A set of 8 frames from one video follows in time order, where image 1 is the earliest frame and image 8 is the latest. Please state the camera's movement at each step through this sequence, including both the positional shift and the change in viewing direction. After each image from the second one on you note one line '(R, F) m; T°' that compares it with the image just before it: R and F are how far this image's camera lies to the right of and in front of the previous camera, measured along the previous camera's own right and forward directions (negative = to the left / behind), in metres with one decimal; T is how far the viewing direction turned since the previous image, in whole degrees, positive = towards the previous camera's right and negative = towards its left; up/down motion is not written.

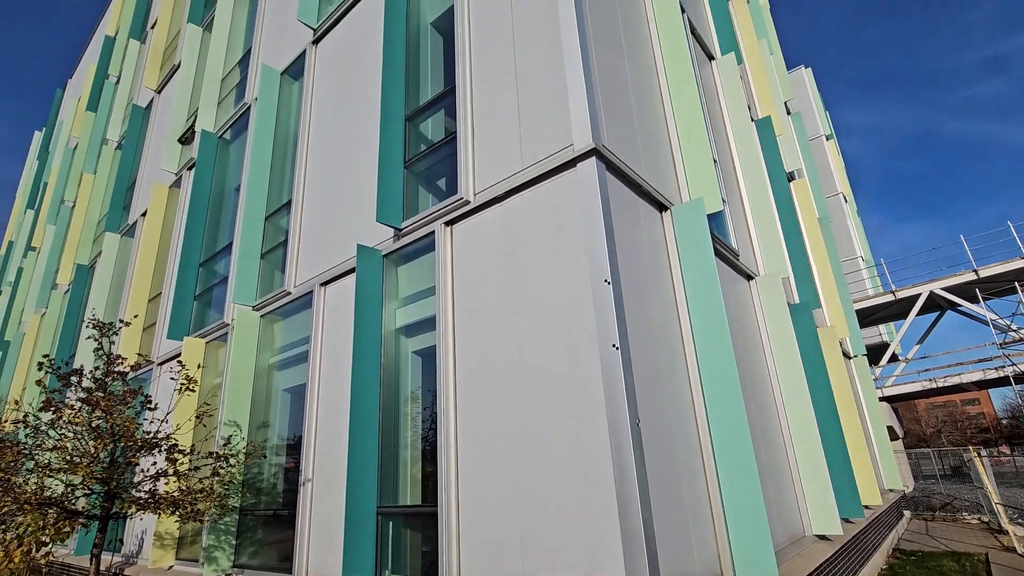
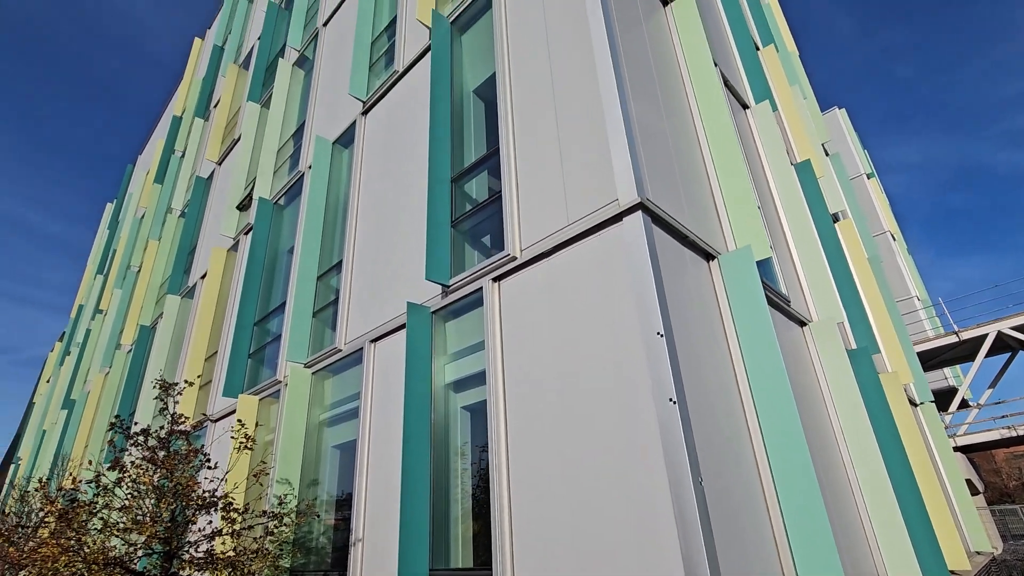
(-0.1, 0.0) m; -4°
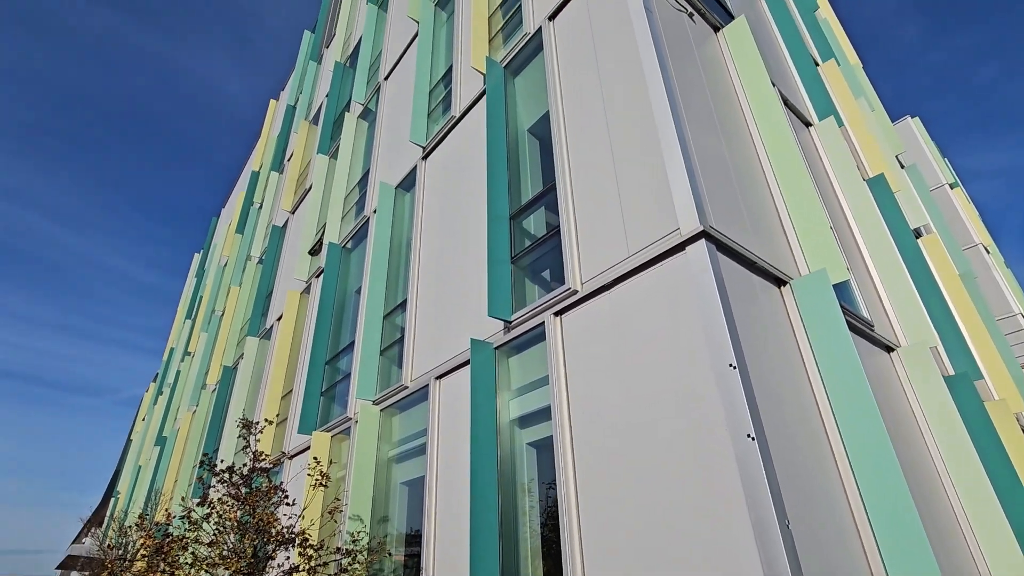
(0.0, 0.0) m; -6°
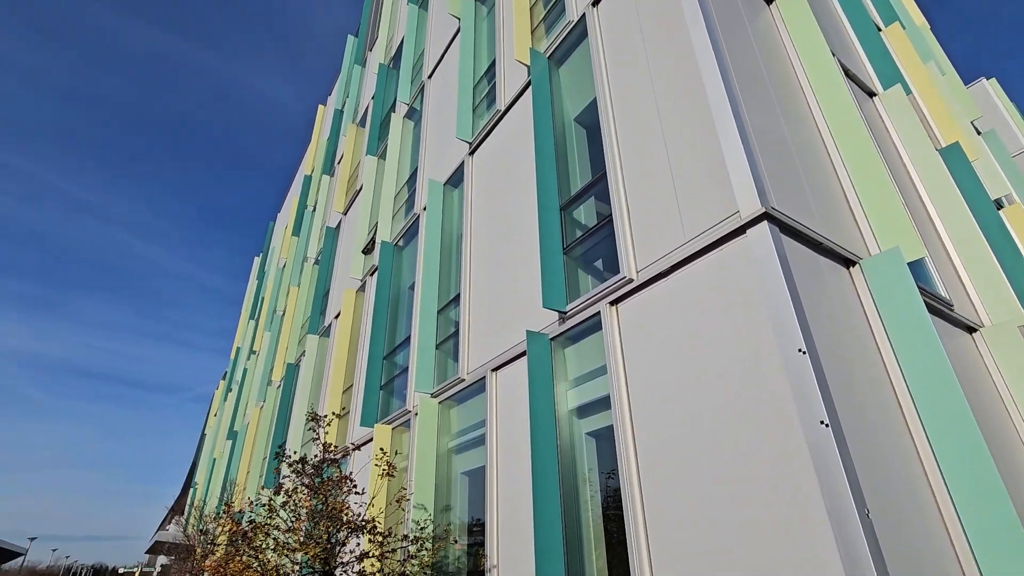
(-0.1, 0.0) m; -5°
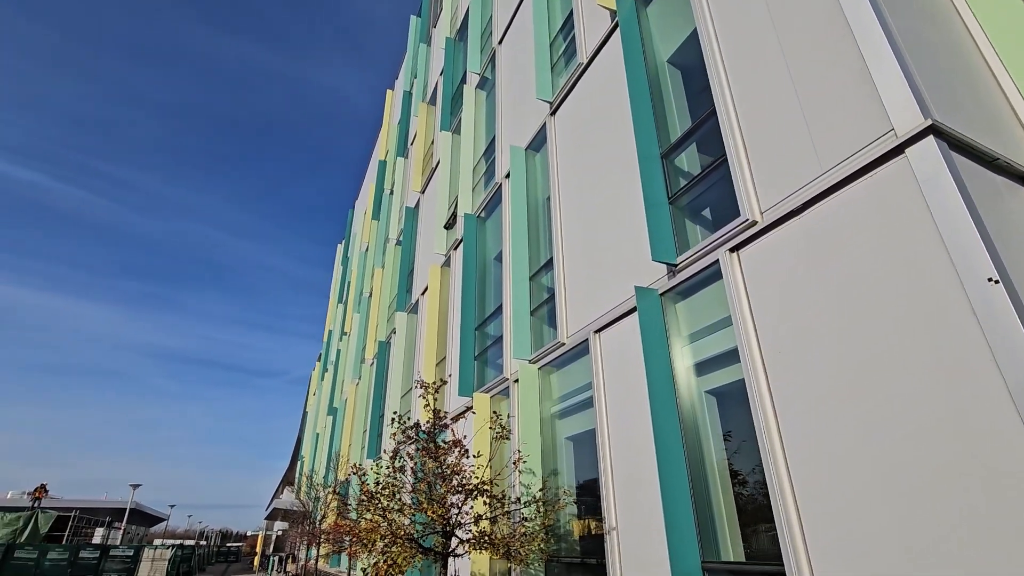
(-0.4, +0.2) m; -8°
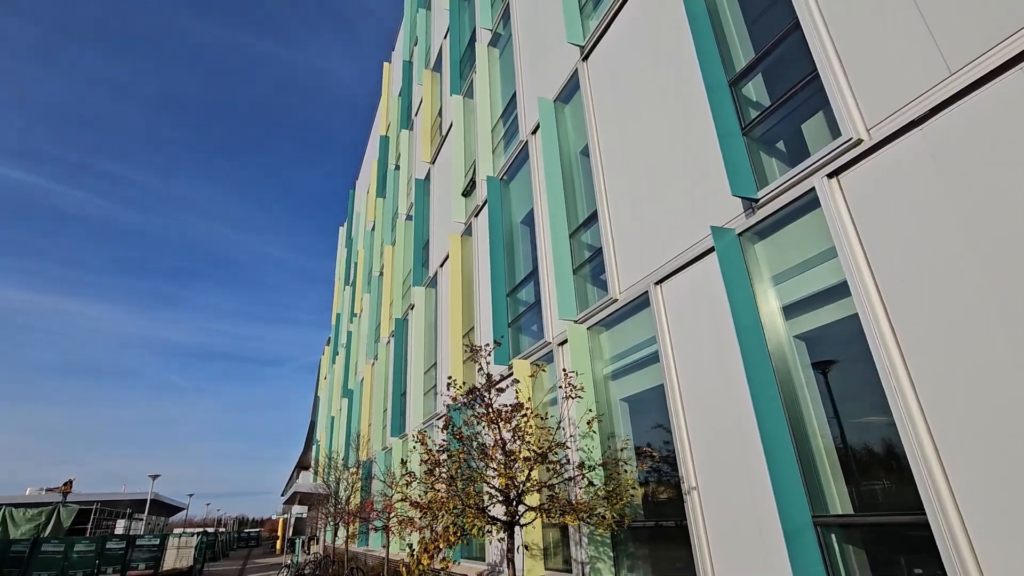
(-0.7, +0.5) m; 0°
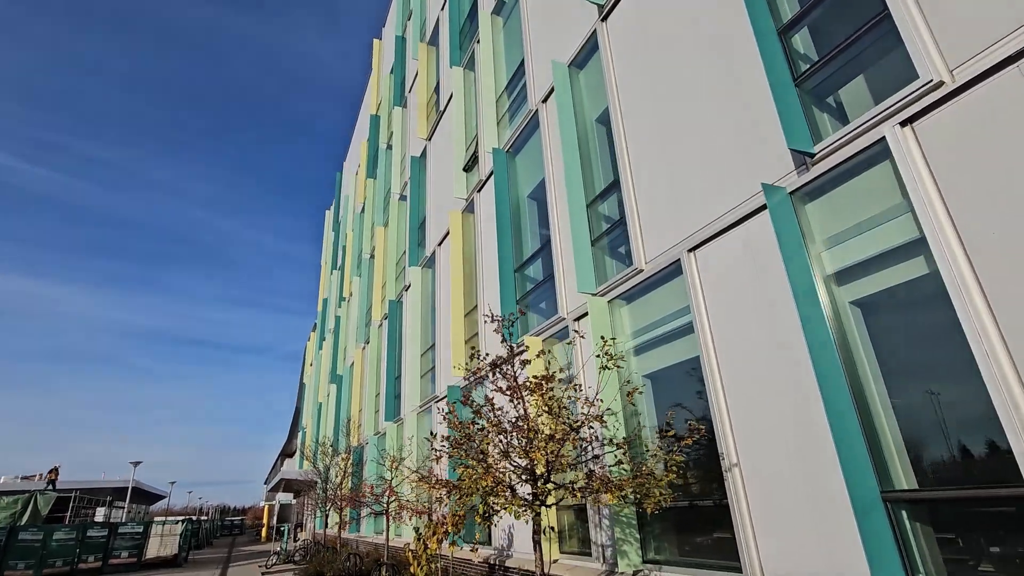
(-0.5, +0.4) m; +2°
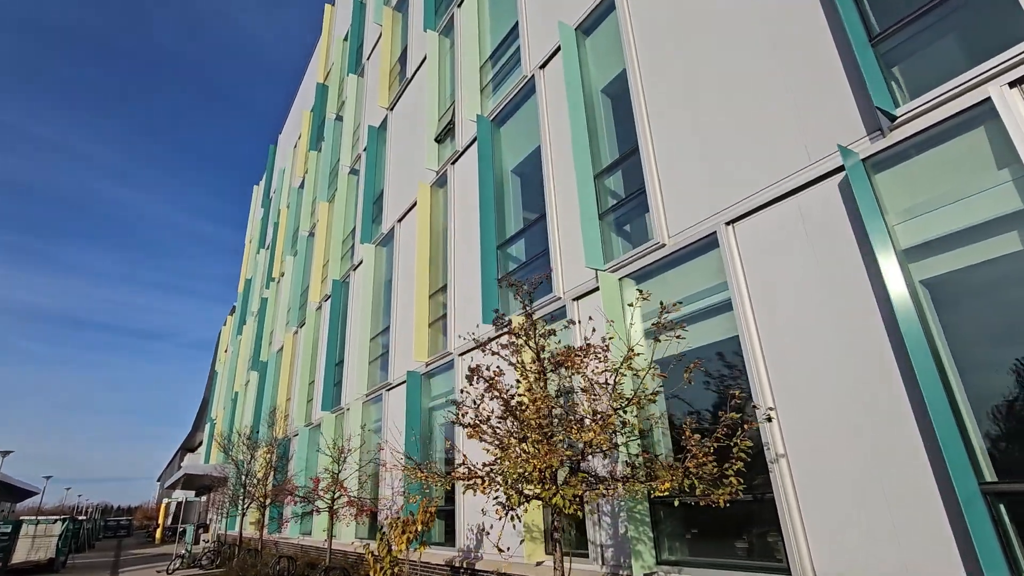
(-0.9, +0.9) m; +8°
